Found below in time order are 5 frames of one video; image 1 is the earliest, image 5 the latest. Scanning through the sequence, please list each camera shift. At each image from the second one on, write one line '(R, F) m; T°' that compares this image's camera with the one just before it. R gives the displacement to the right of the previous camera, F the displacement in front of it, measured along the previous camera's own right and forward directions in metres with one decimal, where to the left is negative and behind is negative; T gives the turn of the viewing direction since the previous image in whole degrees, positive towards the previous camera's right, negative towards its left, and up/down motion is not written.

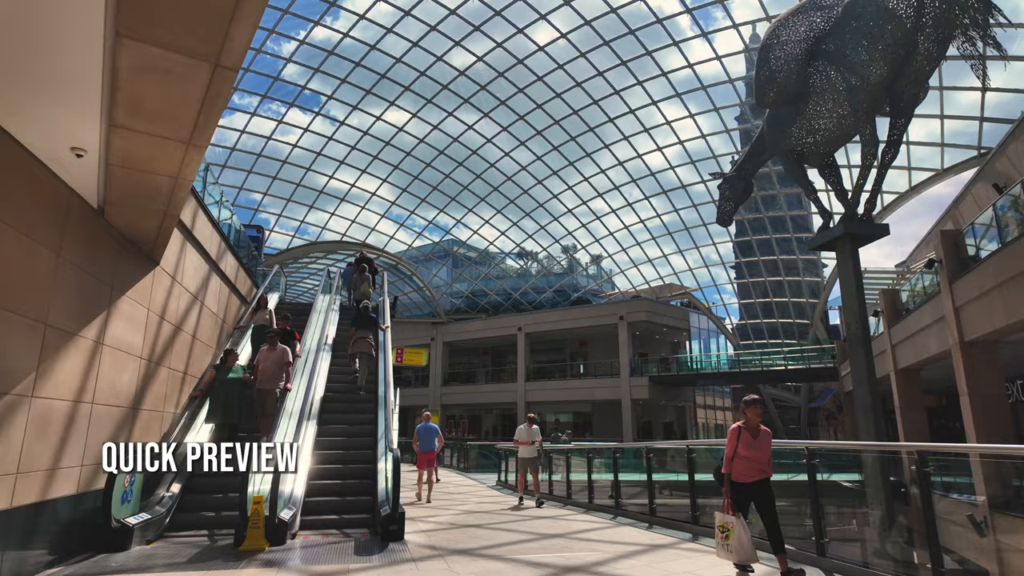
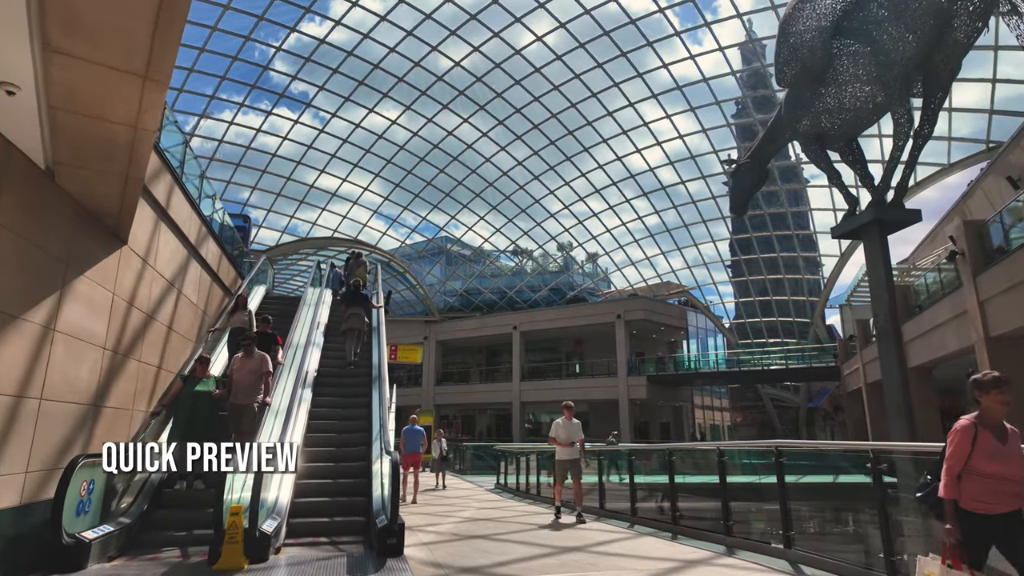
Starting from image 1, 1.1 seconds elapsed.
(-0.3, +1.0) m; +1°
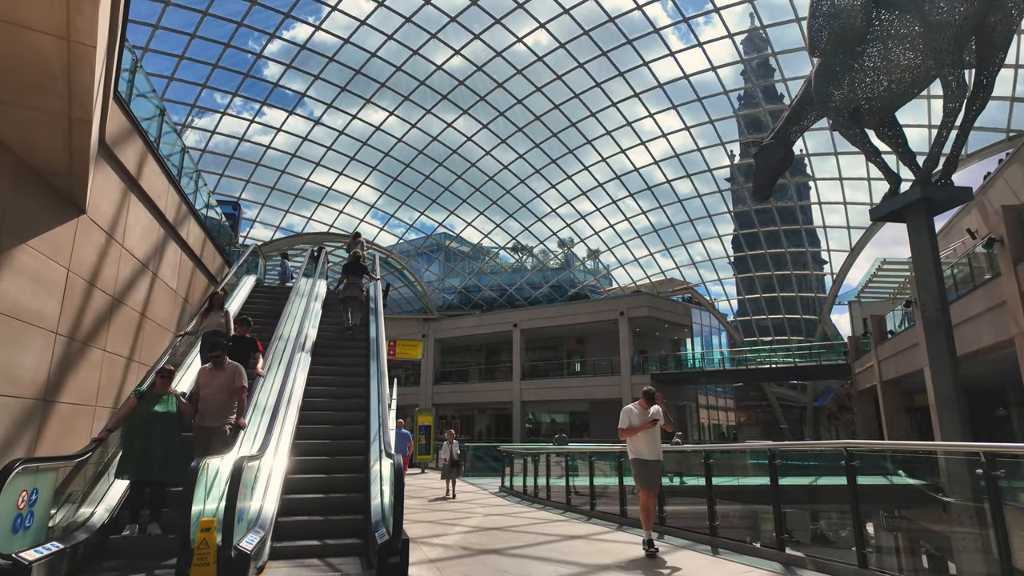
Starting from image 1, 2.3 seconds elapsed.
(-0.3, +1.2) m; 0°
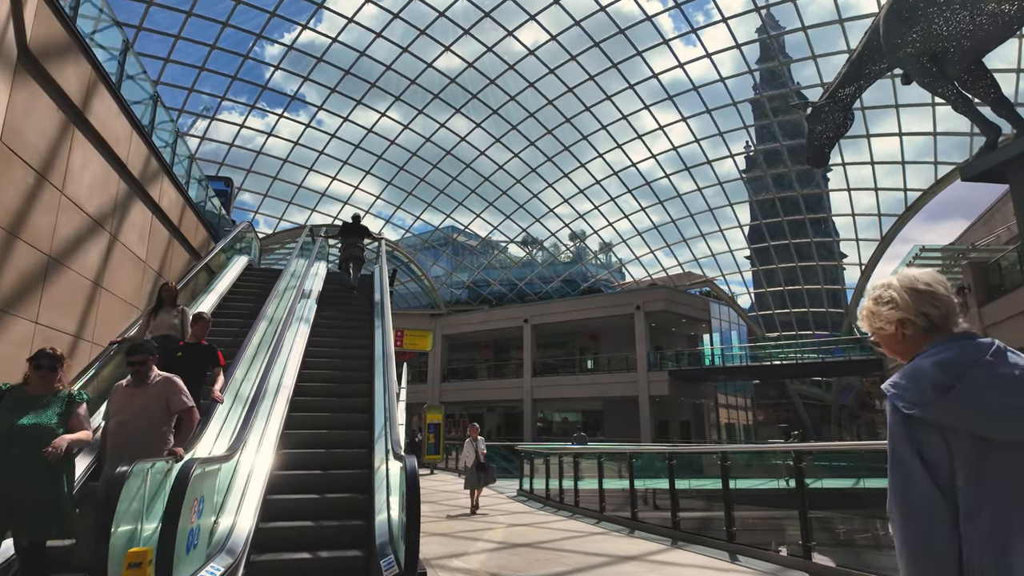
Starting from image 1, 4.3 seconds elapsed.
(-0.4, +1.8) m; -1°
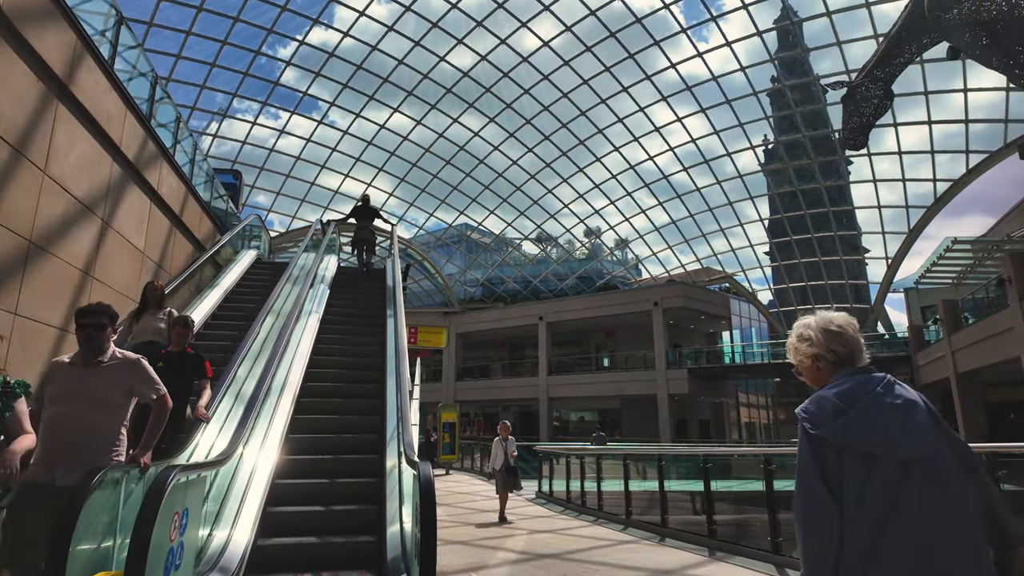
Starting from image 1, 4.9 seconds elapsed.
(-0.1, +0.7) m; -1°
